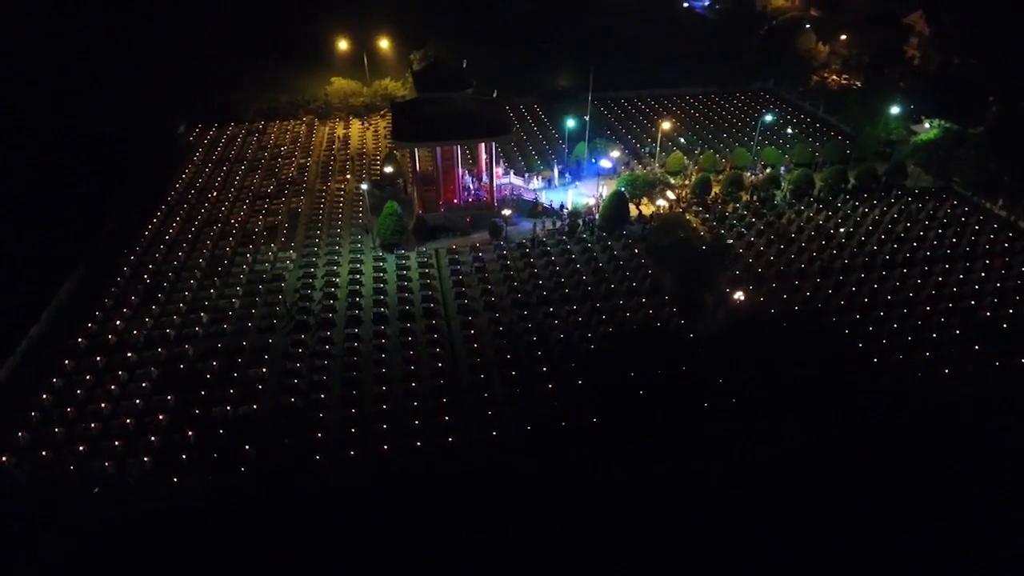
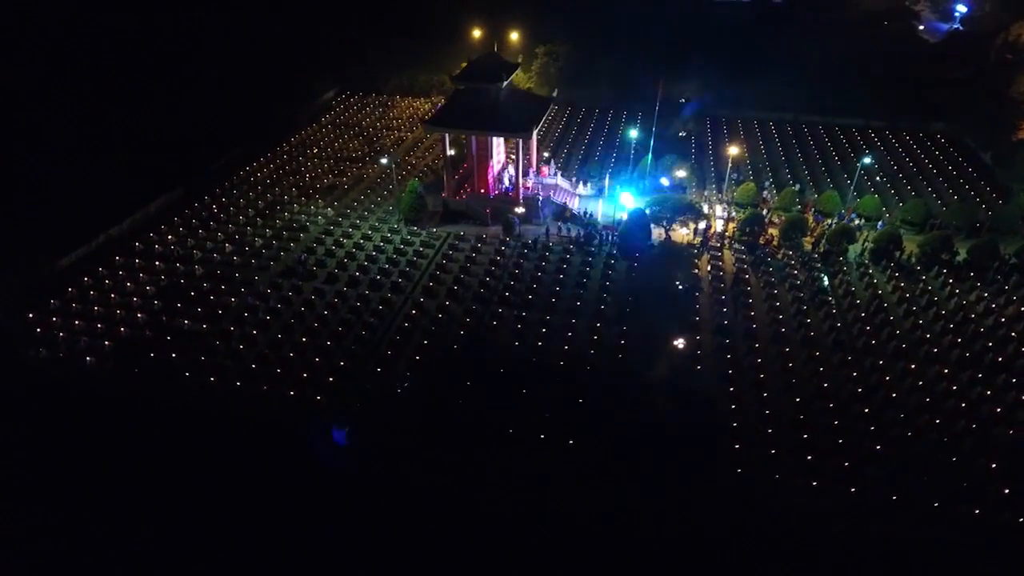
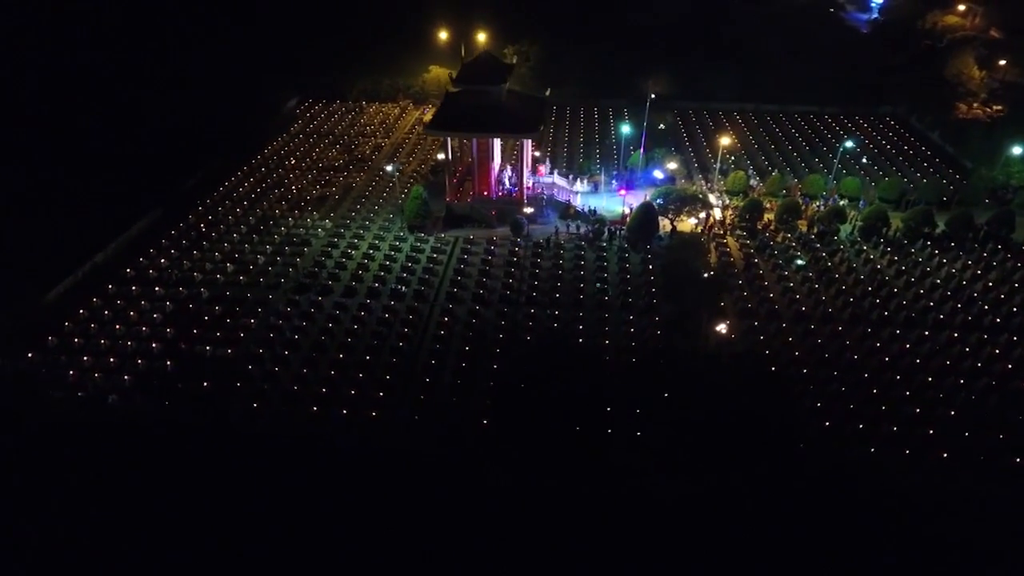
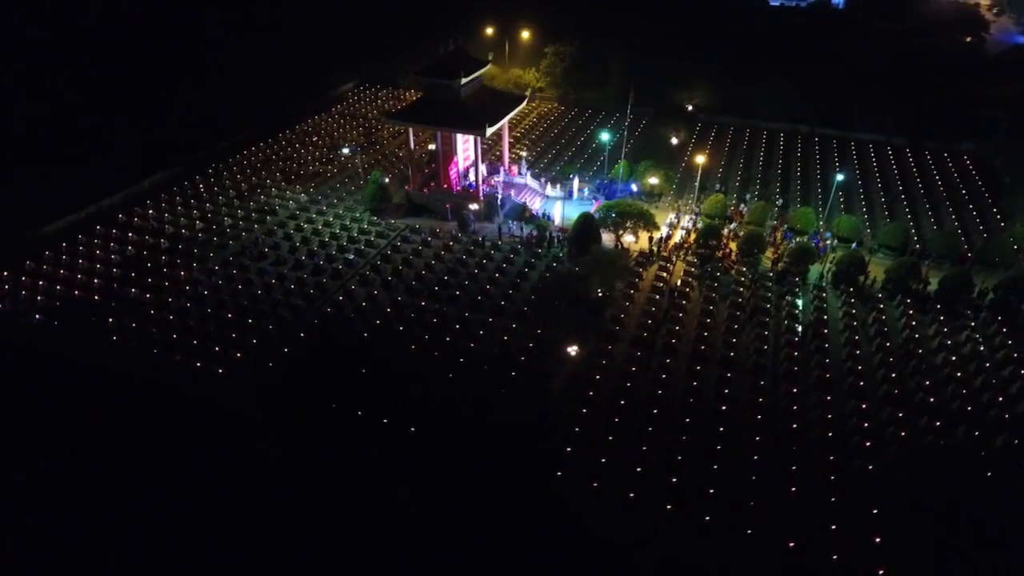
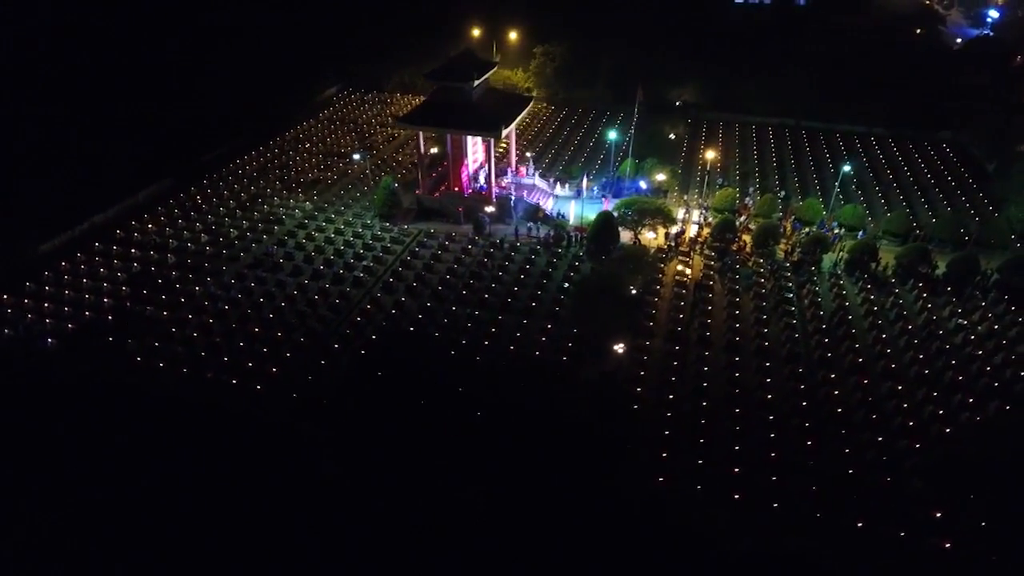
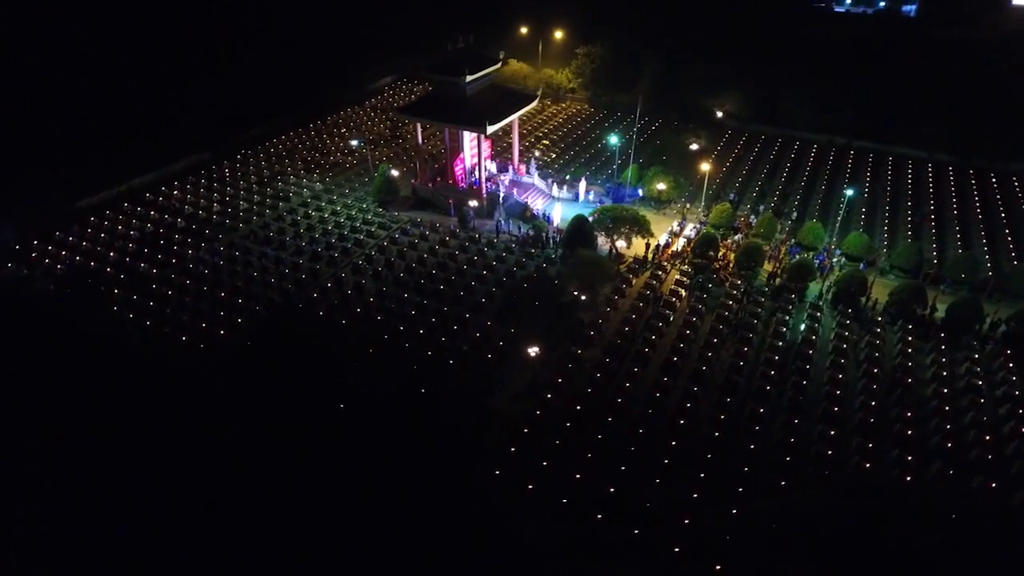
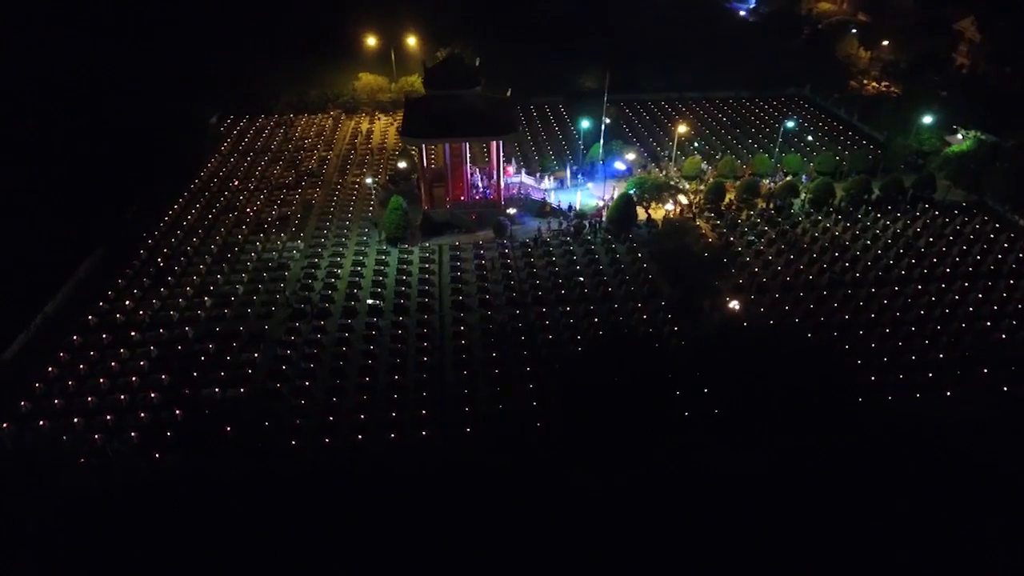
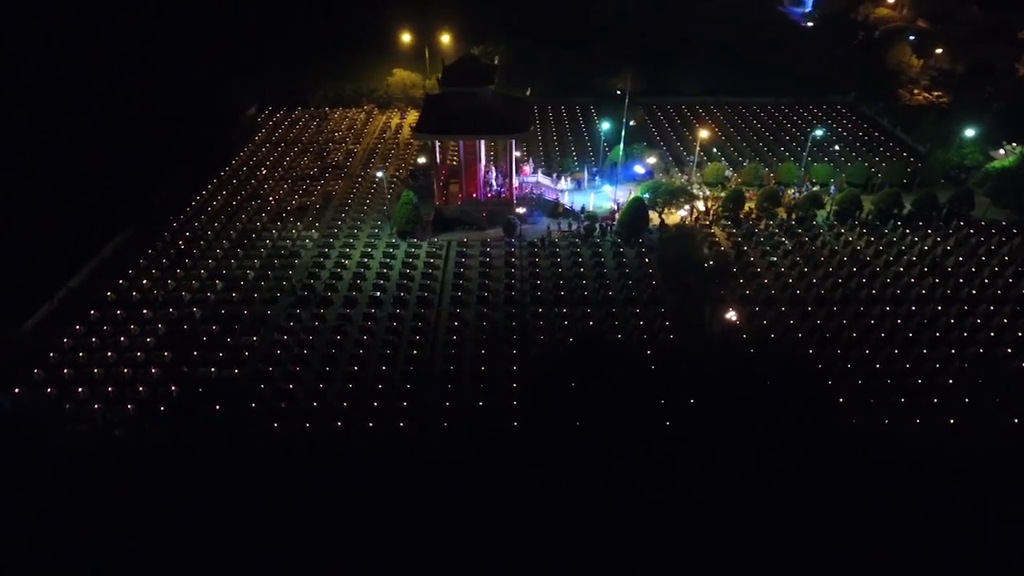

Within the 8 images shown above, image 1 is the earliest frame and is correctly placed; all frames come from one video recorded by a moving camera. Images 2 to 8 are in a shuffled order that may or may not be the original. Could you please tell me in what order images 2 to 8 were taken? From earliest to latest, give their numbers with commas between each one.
7, 8, 3, 2, 5, 4, 6
